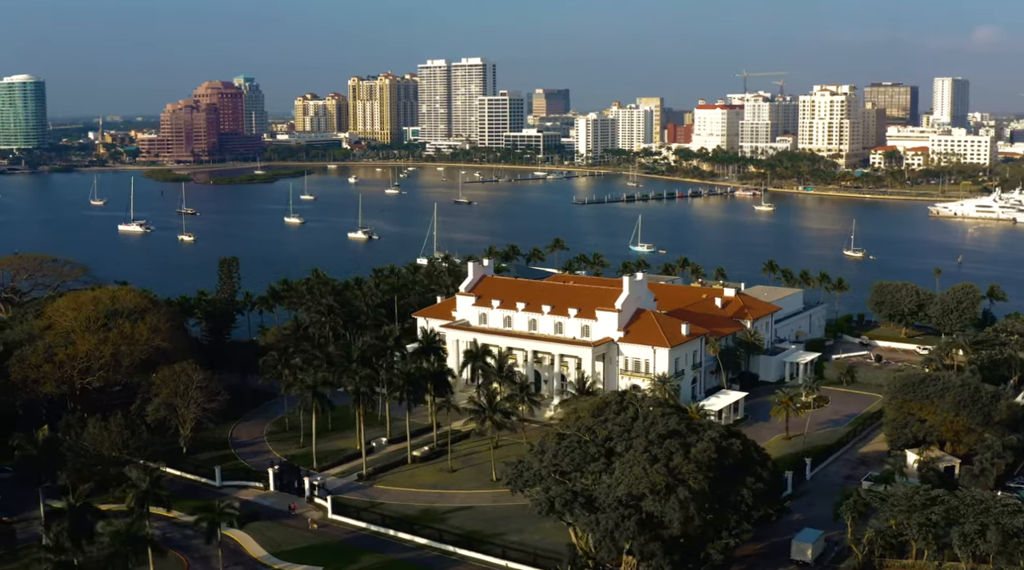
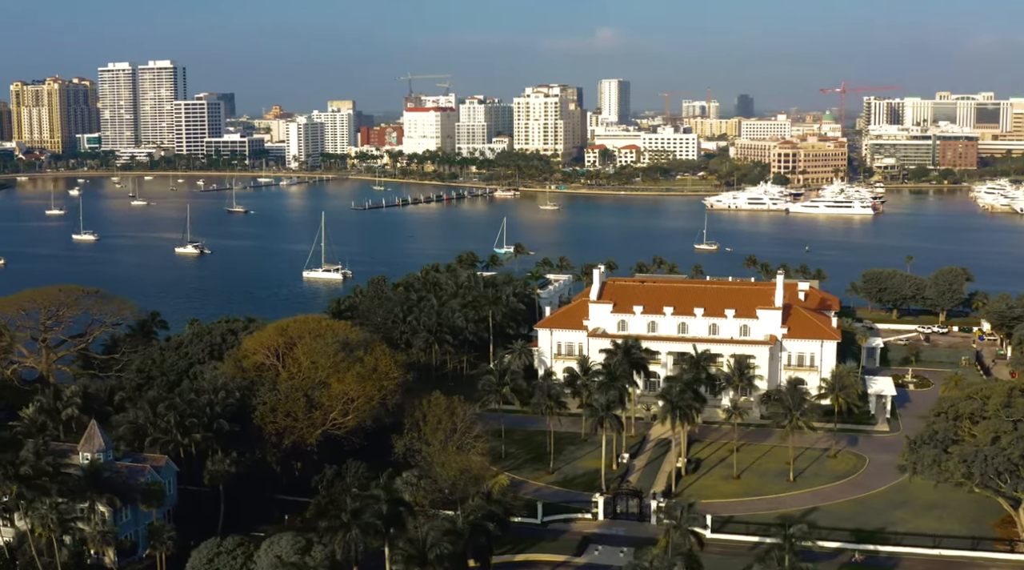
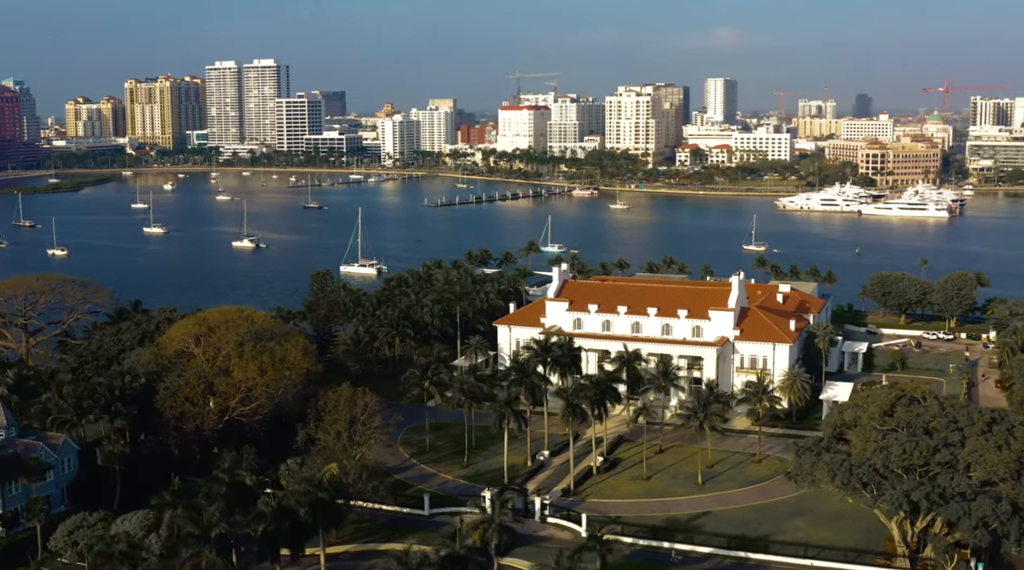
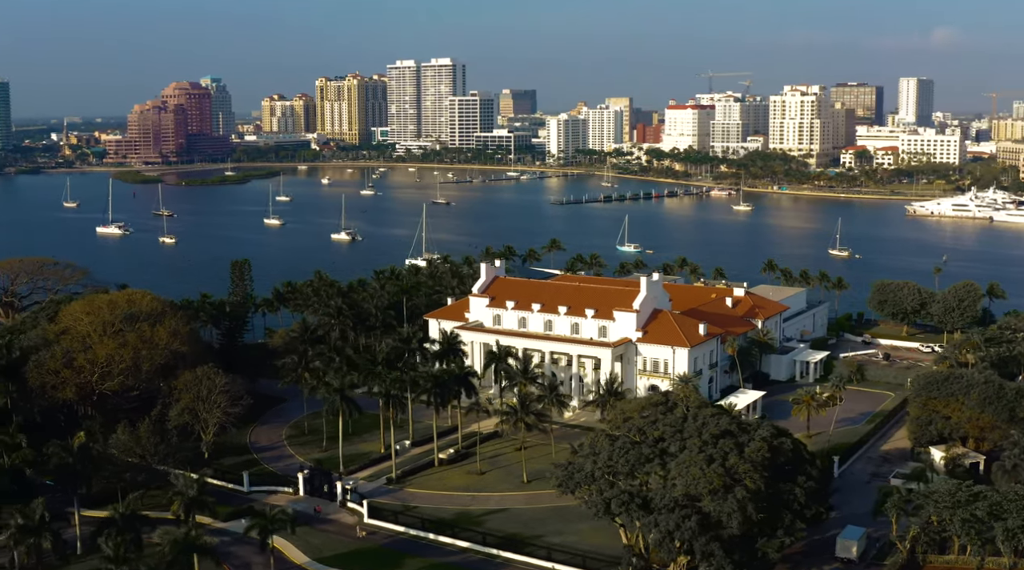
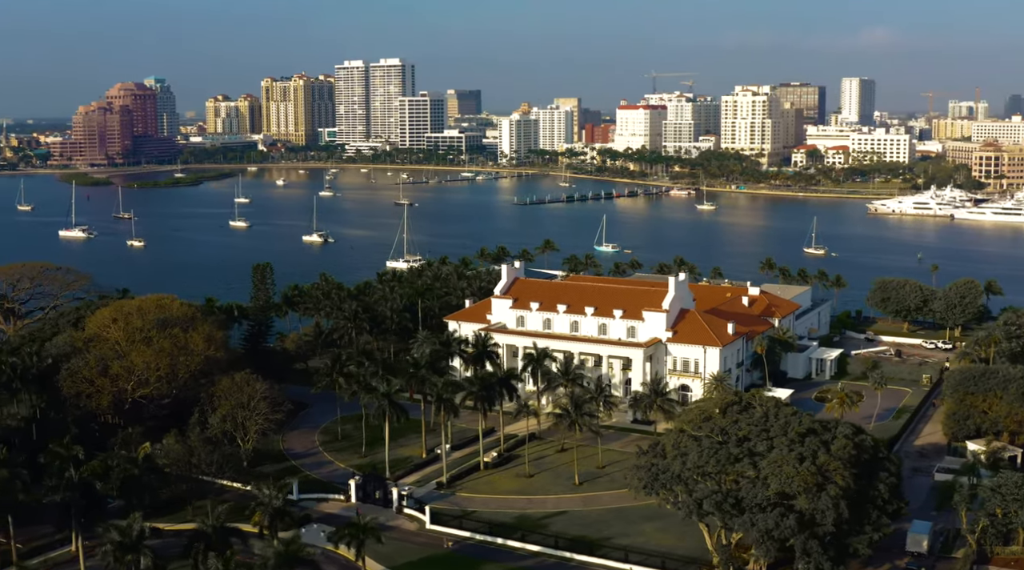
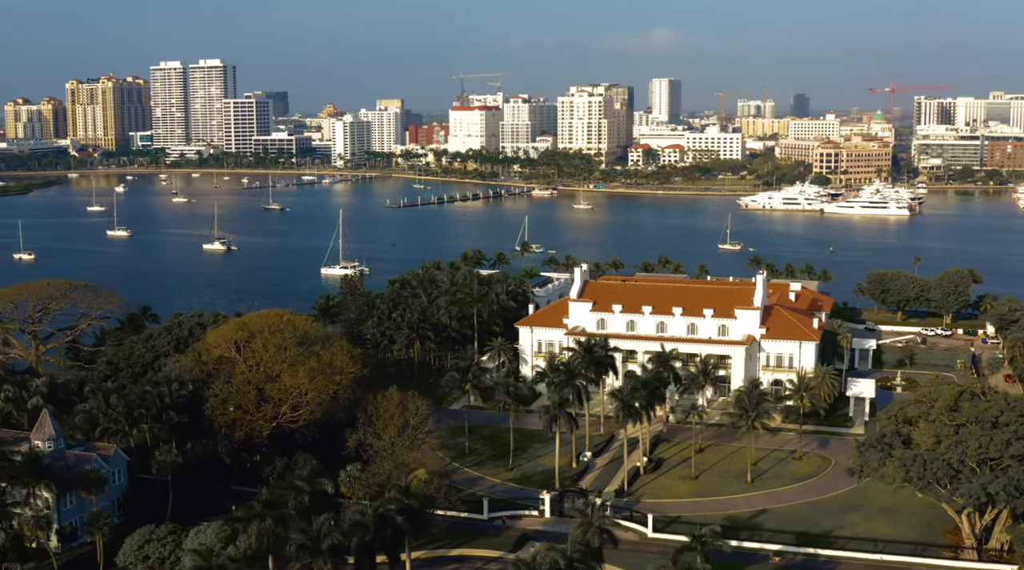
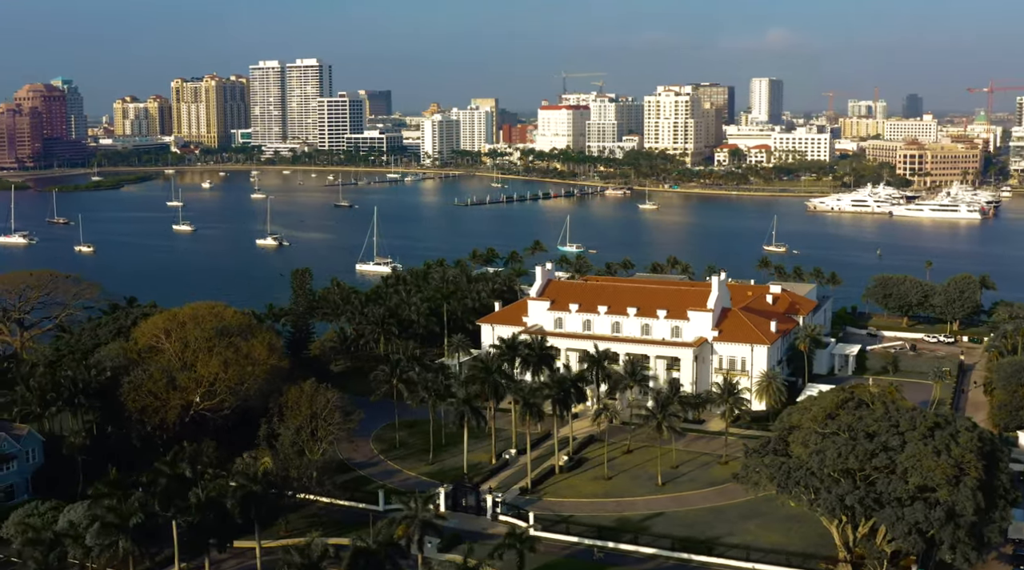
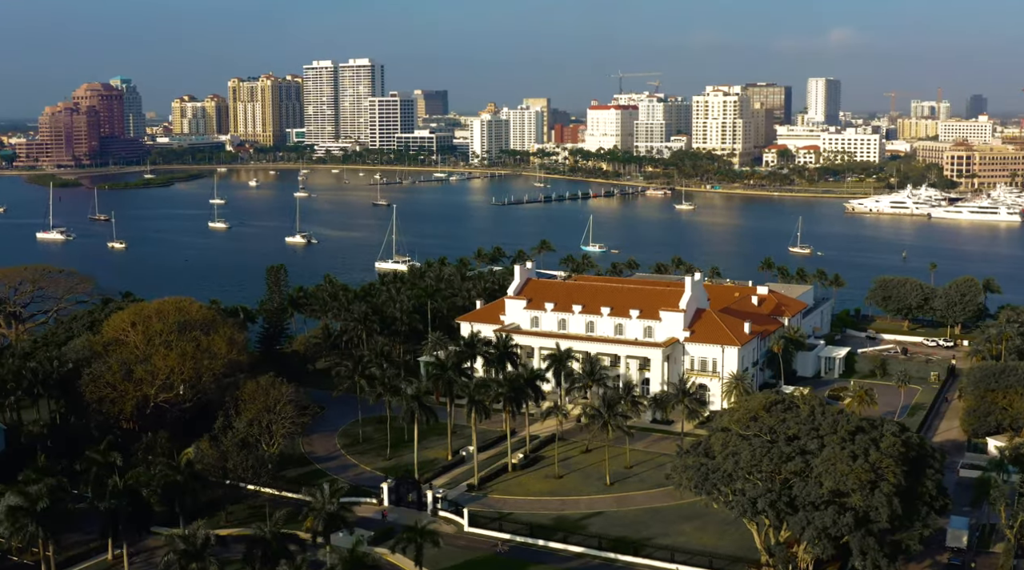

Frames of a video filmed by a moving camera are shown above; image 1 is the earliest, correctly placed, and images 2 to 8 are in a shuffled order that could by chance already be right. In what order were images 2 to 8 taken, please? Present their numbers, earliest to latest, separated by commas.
4, 5, 8, 7, 3, 6, 2
